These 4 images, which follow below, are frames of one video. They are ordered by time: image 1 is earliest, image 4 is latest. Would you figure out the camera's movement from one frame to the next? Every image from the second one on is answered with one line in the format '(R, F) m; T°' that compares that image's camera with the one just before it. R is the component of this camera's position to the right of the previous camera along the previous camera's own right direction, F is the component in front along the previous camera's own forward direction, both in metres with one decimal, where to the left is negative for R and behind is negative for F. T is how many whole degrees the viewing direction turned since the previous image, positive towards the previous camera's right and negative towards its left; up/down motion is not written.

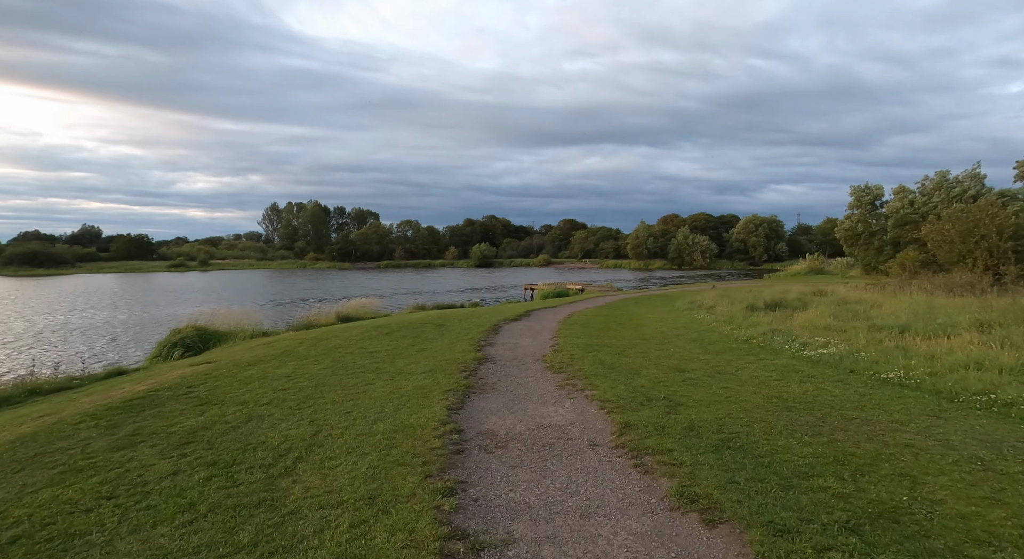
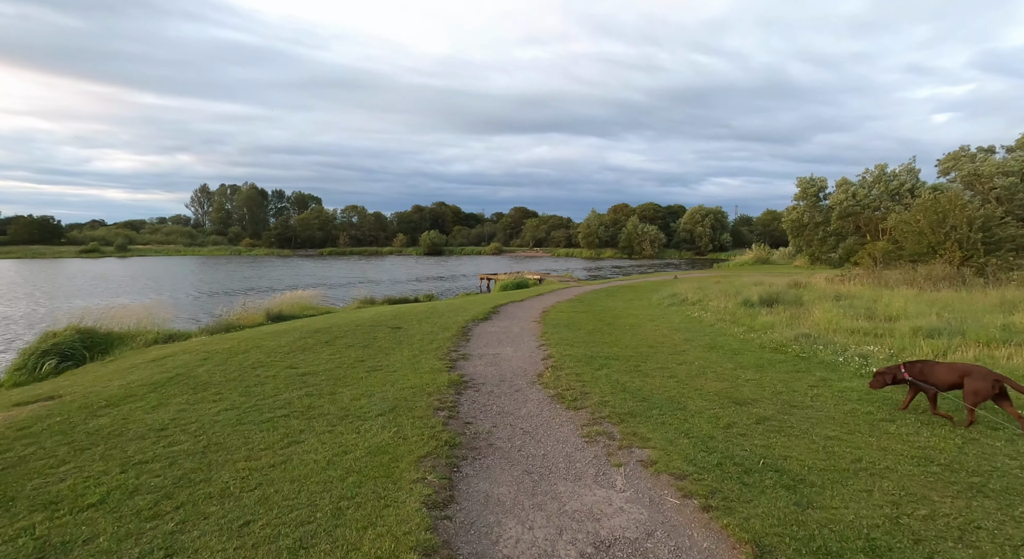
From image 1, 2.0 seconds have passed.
(-0.7, +3.6) m; +5°
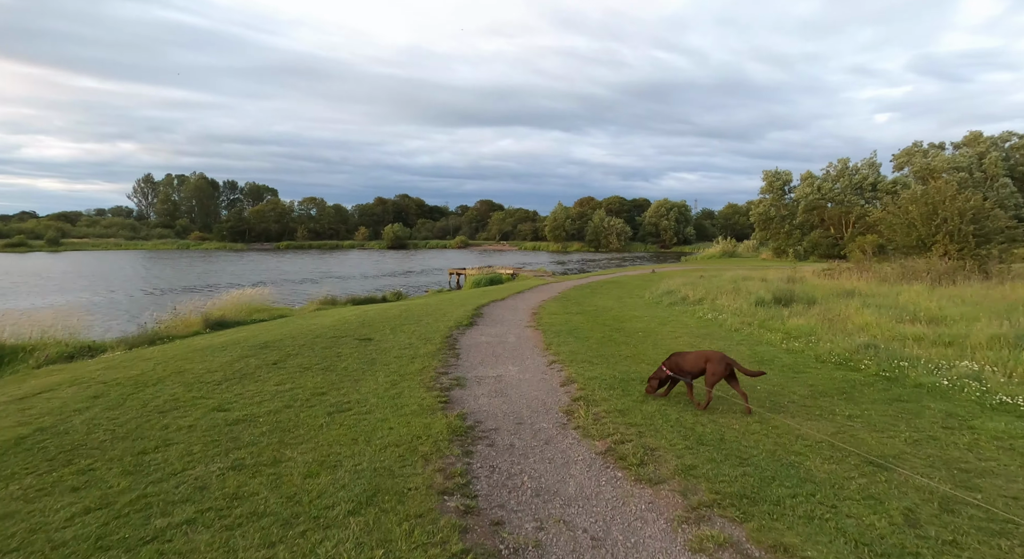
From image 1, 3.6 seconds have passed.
(-0.8, +3.0) m; +4°
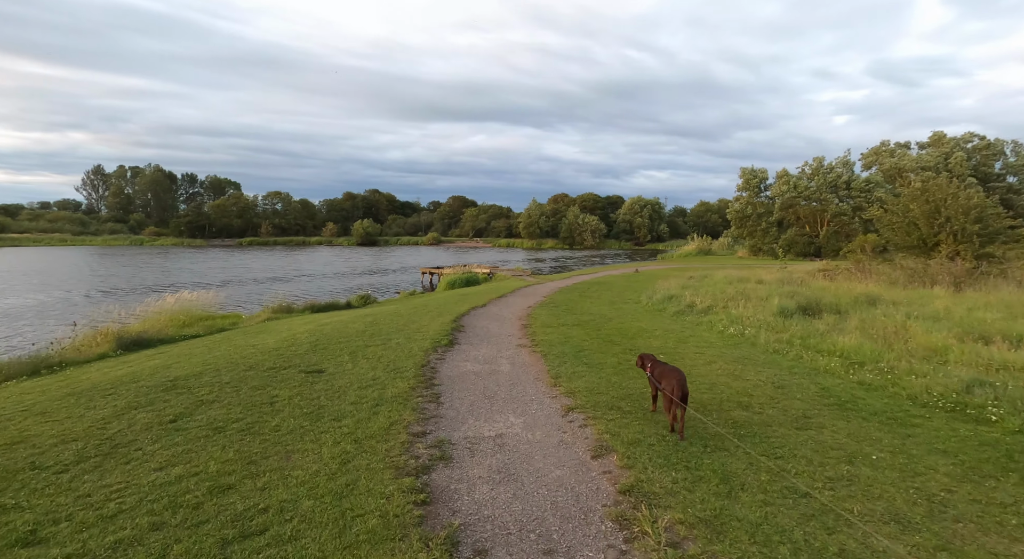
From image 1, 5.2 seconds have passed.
(-0.4, +3.1) m; +3°
